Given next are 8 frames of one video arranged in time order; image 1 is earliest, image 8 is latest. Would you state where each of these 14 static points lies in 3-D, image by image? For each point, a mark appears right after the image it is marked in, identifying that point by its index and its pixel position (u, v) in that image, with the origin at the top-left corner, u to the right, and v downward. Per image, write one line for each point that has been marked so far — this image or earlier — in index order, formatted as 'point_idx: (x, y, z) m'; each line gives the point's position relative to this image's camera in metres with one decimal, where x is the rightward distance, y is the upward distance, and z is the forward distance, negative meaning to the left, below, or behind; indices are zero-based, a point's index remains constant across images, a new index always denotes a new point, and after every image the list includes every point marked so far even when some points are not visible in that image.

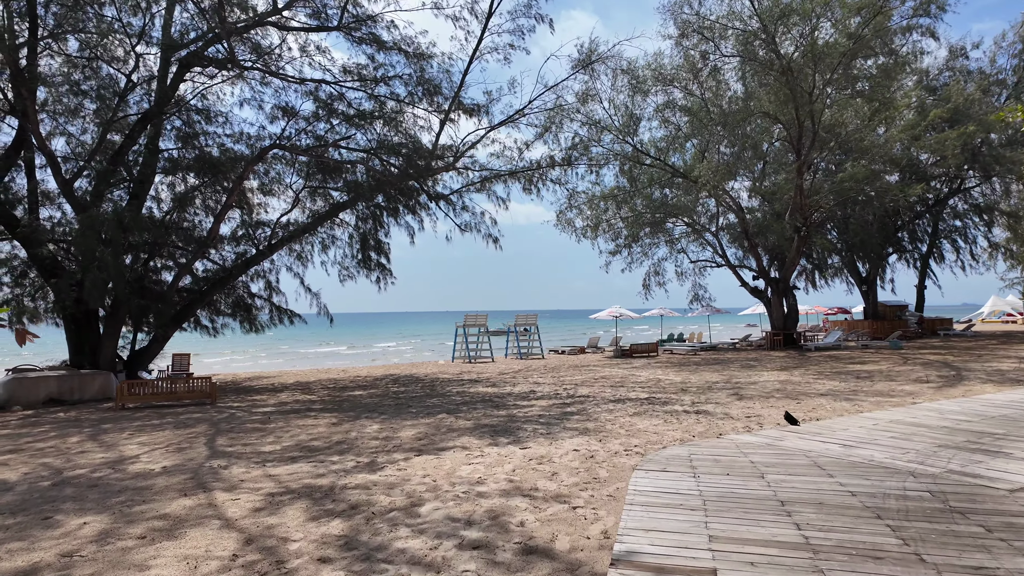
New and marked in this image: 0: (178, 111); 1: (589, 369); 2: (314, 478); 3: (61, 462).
0: (-6.7, +3.6, +11.9) m
1: (+1.8, -1.9, +13.9) m
2: (-1.4, -1.3, +4.2) m
3: (-4.0, -1.5, +5.2) m
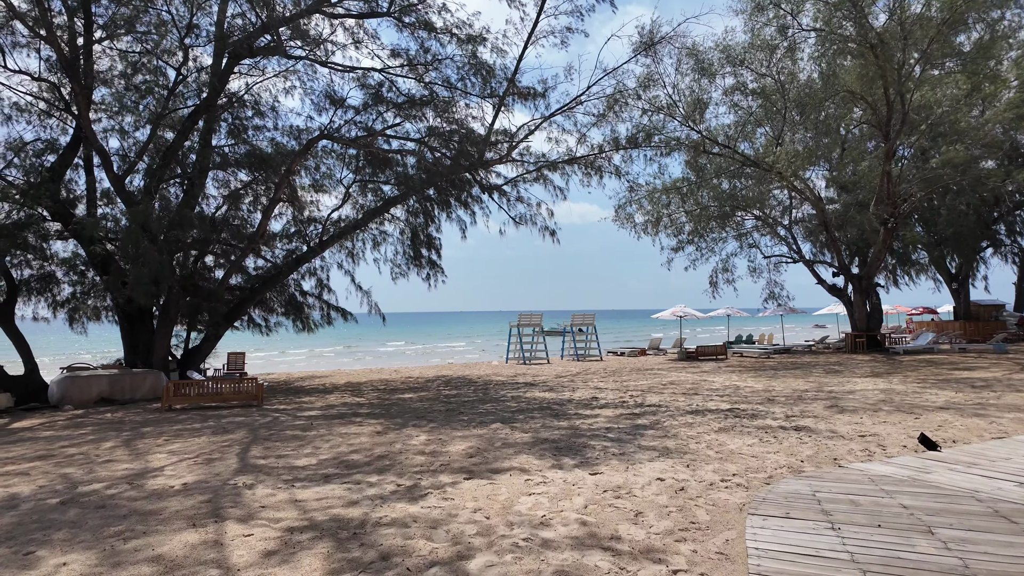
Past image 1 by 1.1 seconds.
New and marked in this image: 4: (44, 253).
0: (-5.6, +3.6, +11.7) m
1: (+3.1, -1.9, +12.9) m
2: (-1.0, -1.3, +3.5) m
3: (-3.5, -1.5, +4.7) m
4: (-8.8, +0.7, +11.2) m
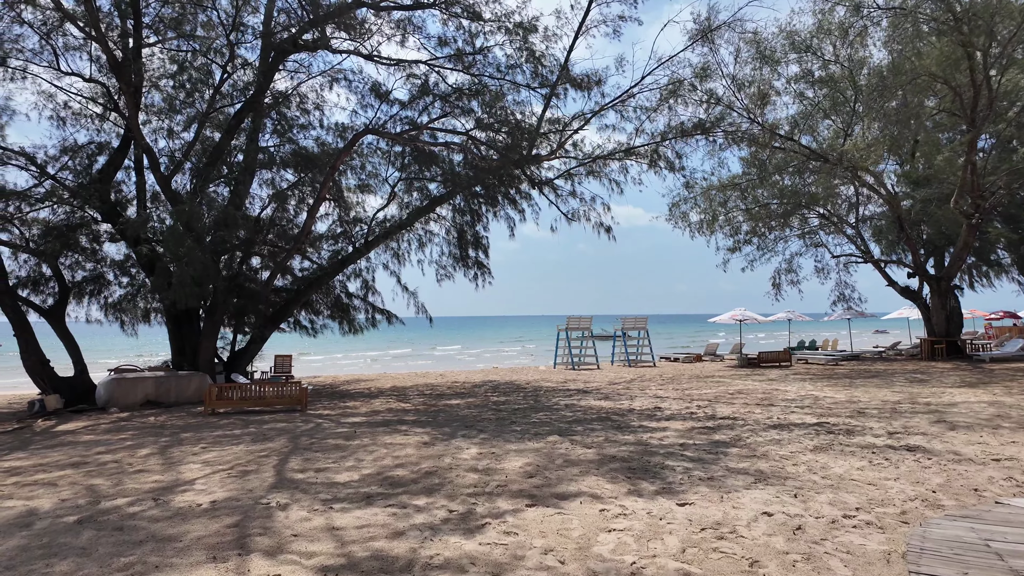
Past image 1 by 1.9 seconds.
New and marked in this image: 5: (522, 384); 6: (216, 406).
0: (-4.6, +3.6, +11.5) m
1: (+4.2, -1.9, +12.1) m
2: (-0.6, -1.2, +2.9) m
3: (-3.0, -1.5, +4.4) m
4: (-7.9, +0.6, +11.2) m
5: (+0.2, -1.9, +11.9) m
6: (-4.3, -1.7, +8.5) m
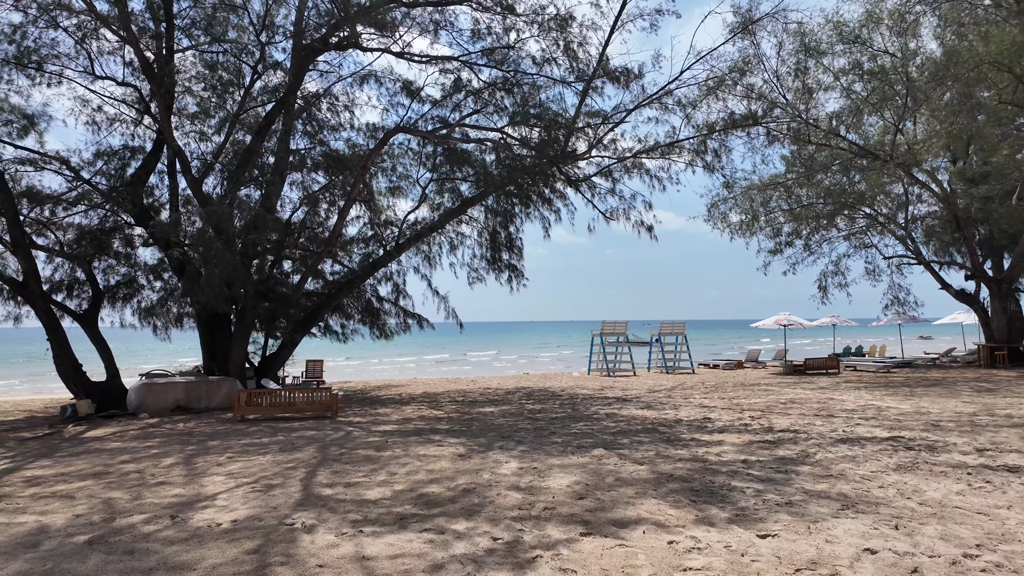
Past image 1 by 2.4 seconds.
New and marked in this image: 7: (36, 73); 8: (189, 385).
0: (-4.0, +3.5, +11.4) m
1: (+4.8, -1.9, +11.4) m
2: (-0.4, -1.2, +2.6) m
3: (-2.7, -1.5, +4.1) m
4: (-7.2, +0.6, +11.2) m
5: (+0.9, -2.0, +11.5) m
6: (-3.8, -1.8, +8.3) m
7: (-8.6, +3.9, +10.7) m
8: (-5.2, -1.6, +9.6) m
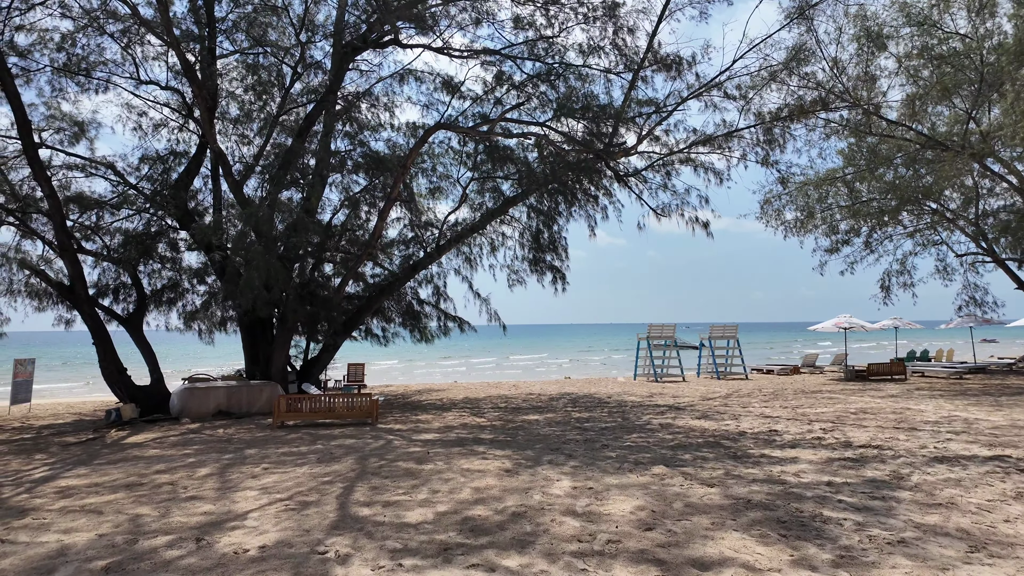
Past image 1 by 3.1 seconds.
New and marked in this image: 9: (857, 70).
0: (-3.2, +3.4, +11.2) m
1: (+5.7, -2.0, +10.7) m
2: (-0.1, -1.2, +2.2) m
3: (-2.3, -1.5, +3.8) m
4: (-6.4, +0.5, +11.2) m
5: (+1.7, -2.0, +11.0) m
6: (-3.1, -1.8, +8.1) m
7: (-7.8, +3.8, +10.8) m
8: (-4.5, -1.6, +9.5) m
9: (+7.8, +4.9, +13.3) m
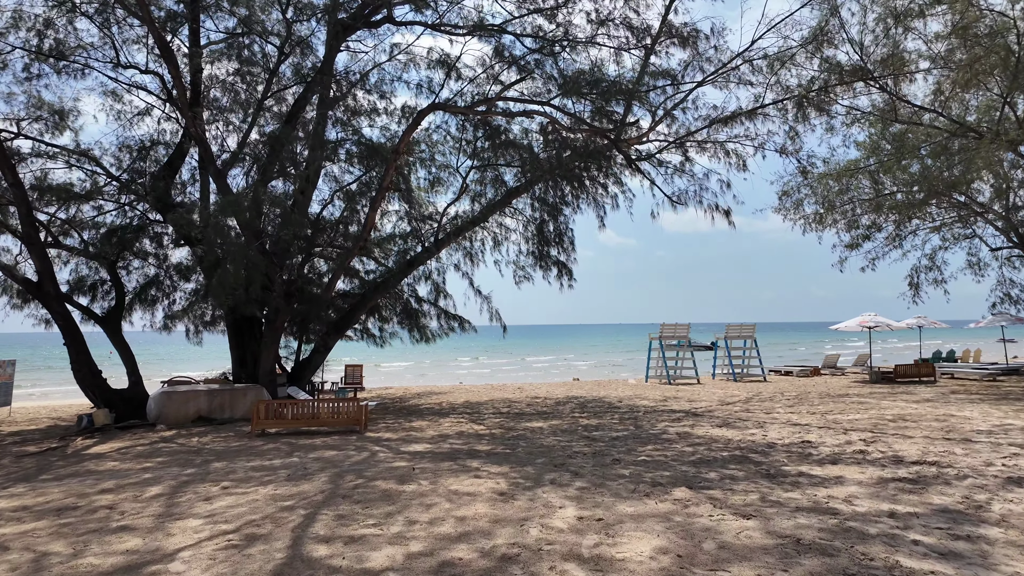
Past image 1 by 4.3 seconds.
0: (-3.1, +3.5, +10.5) m
1: (+5.7, -1.9, +9.8) m
2: (-0.2, -1.2, +1.4) m
3: (-2.4, -1.4, +3.1) m
4: (-6.4, +0.5, +10.6) m
5: (+1.8, -2.0, +10.2) m
6: (-3.1, -1.7, +7.4) m
7: (-7.8, +3.8, +10.2) m
8: (-4.5, -1.6, +8.8) m
9: (+7.8, +5.0, +12.5) m
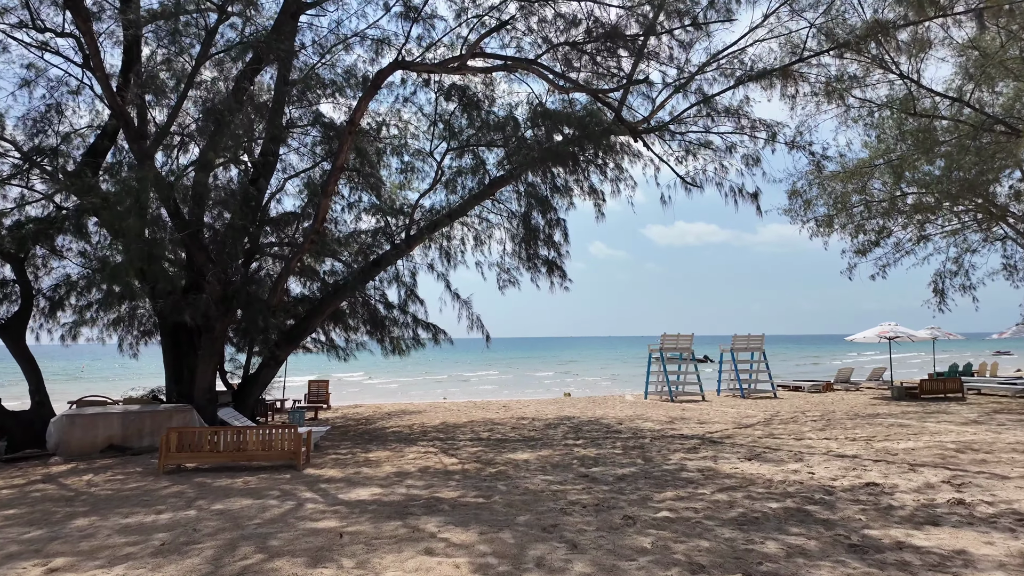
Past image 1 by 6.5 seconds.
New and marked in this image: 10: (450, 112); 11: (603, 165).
0: (-3.4, +3.5, +9.1) m
1: (+5.4, -1.9, +8.5) m
2: (-0.3, -1.0, -0.1) m
3: (-2.5, -1.3, +1.6) m
4: (-6.6, +0.5, +9.0) m
5: (+1.5, -2.0, +8.7) m
6: (-3.3, -1.7, +5.9) m
7: (-8.0, +3.8, +8.7) m
8: (-4.7, -1.6, +7.2) m
9: (+7.5, +4.9, +11.3) m
10: (-0.9, +2.6, +8.8) m
11: (+1.2, +1.7, +8.1) m
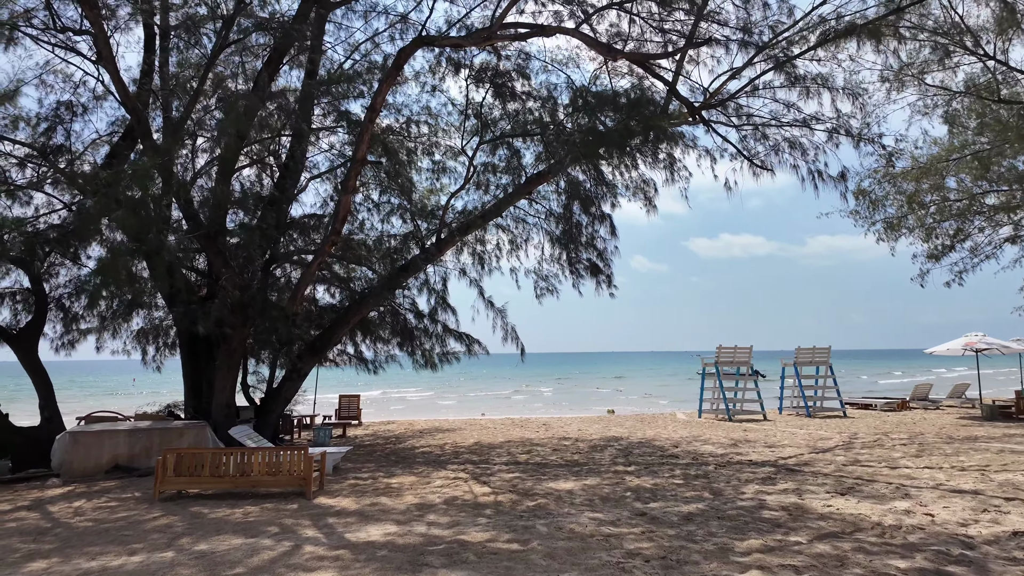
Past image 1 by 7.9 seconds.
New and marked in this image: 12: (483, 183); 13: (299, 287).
0: (-2.8, +3.3, +8.6) m
1: (+6.0, -2.0, +7.2) m
2: (-0.4, -0.9, -0.9) m
3: (-2.4, -1.2, +0.9) m
4: (-6.1, +0.3, +8.6) m
5: (+2.0, -2.1, +7.7) m
6: (-3.0, -1.7, +5.2) m
7: (-7.5, +3.7, +8.5) m
8: (-4.3, -1.7, +6.7) m
9: (+8.2, +4.8, +10.1) m
10: (-0.4, +2.5, +8.1) m
11: (+1.7, +1.6, +7.2) m
12: (-0.4, +1.6, +8.7) m
13: (-2.9, 0.0, +8.4) m
